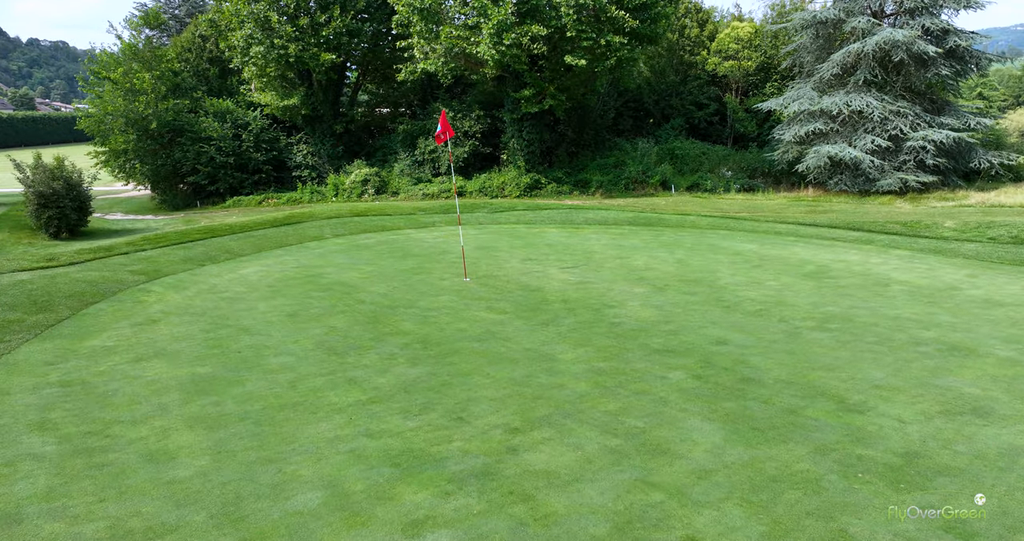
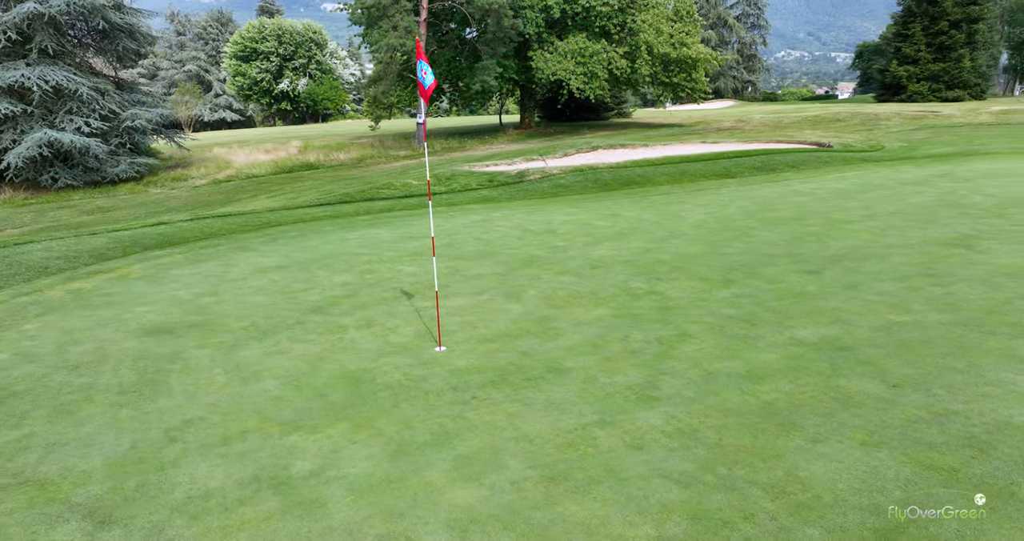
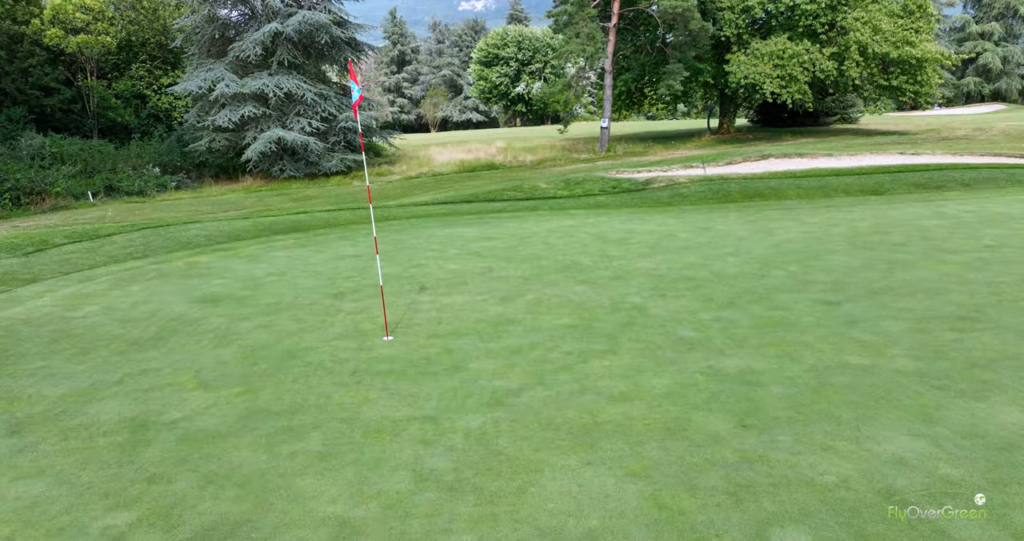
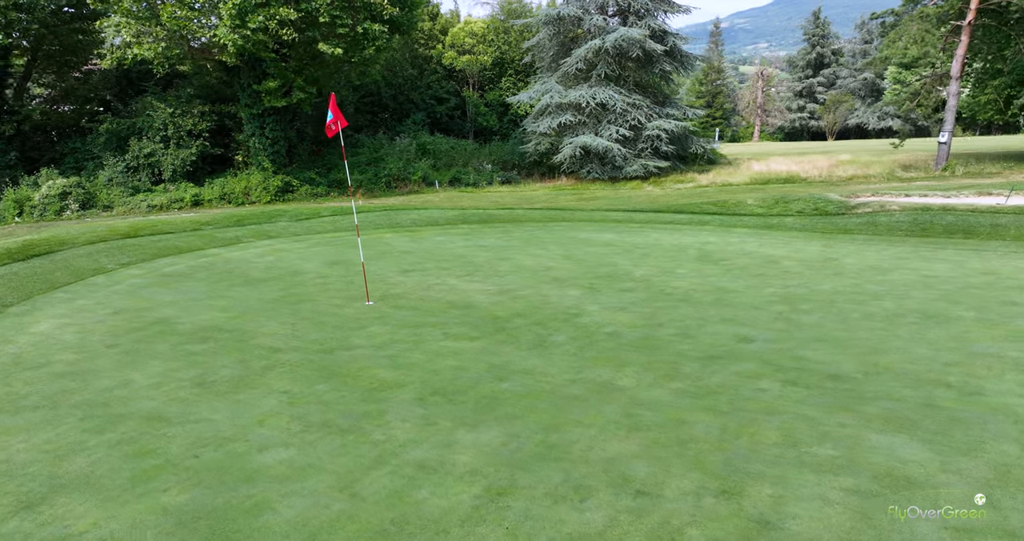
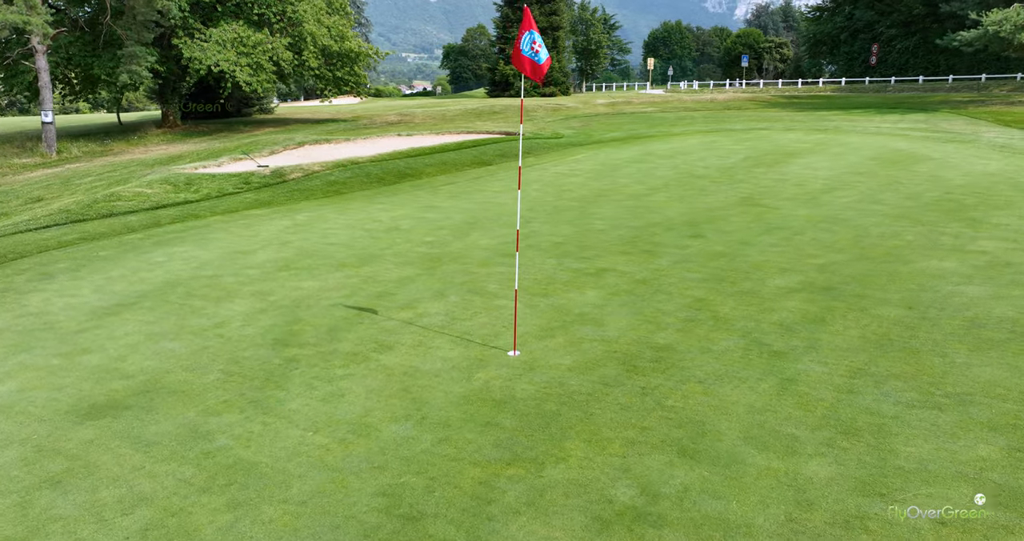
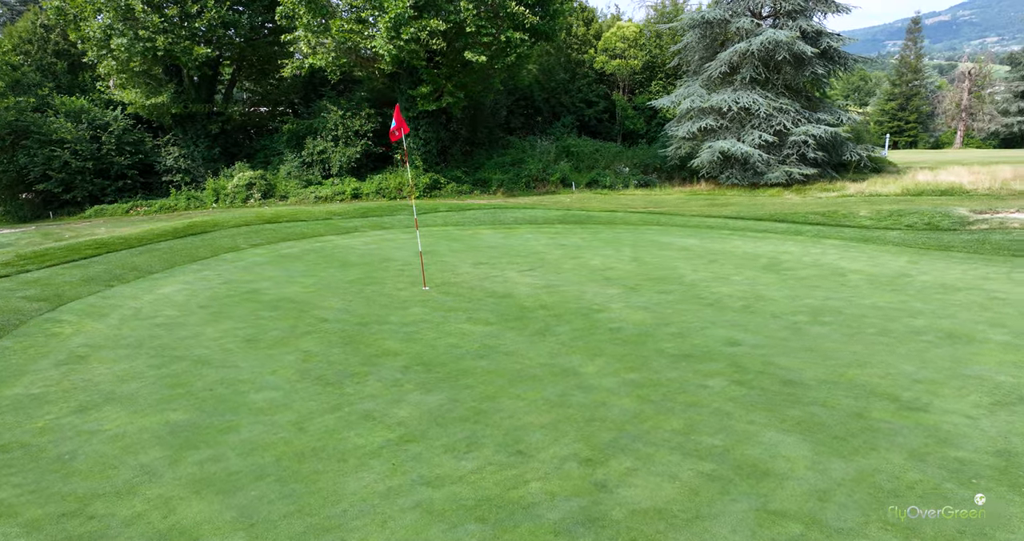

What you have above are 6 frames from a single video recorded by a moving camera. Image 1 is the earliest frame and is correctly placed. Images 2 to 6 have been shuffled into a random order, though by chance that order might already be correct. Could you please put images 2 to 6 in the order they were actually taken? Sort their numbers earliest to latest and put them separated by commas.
6, 4, 3, 2, 5
